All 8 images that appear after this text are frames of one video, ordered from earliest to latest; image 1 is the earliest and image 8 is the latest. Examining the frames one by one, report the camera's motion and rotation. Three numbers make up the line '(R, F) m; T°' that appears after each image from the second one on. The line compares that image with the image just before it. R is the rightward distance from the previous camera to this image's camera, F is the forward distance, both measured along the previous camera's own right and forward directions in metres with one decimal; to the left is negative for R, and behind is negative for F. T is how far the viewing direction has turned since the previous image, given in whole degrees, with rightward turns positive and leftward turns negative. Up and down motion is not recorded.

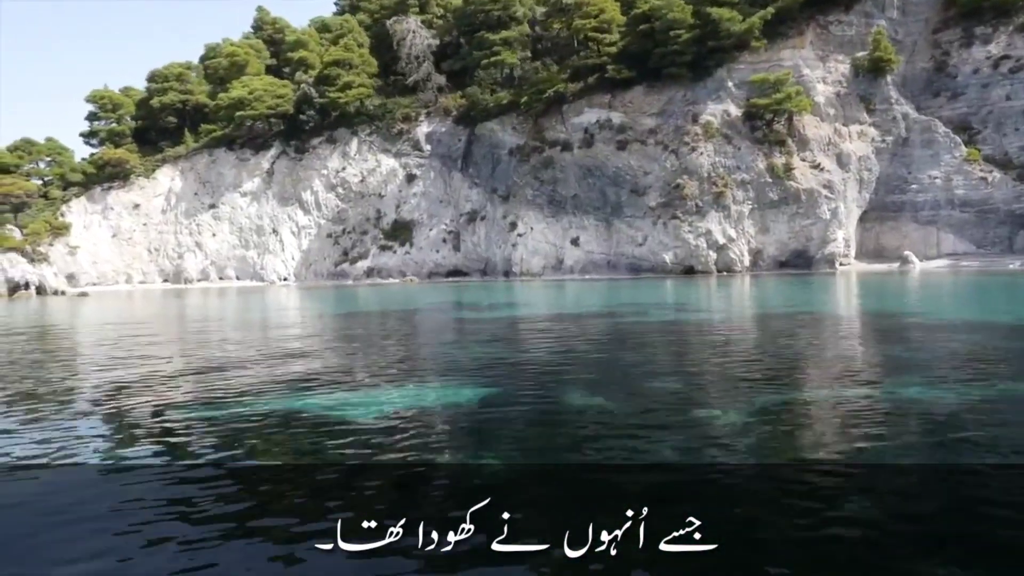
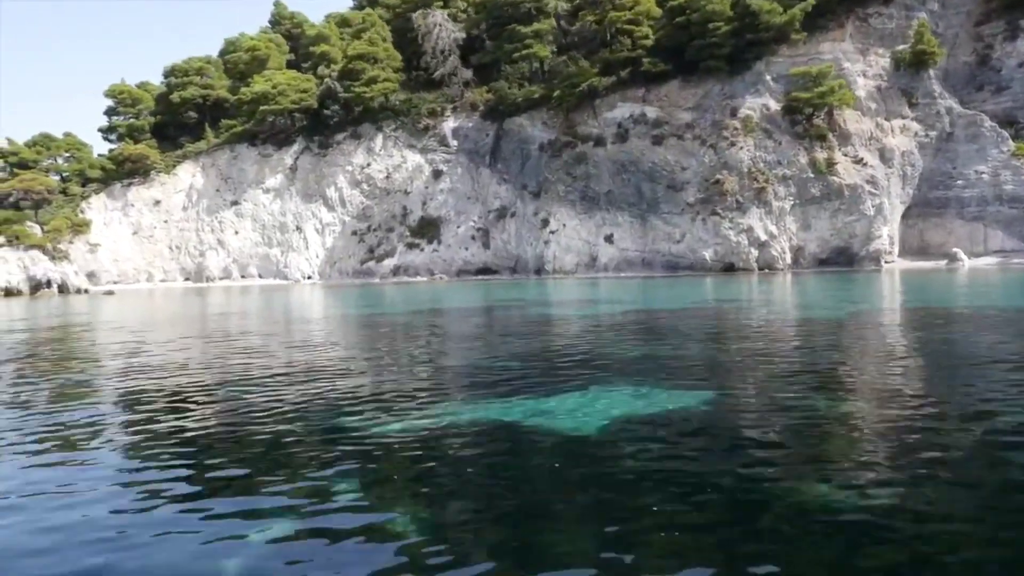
(-1.9, +0.9) m; 0°
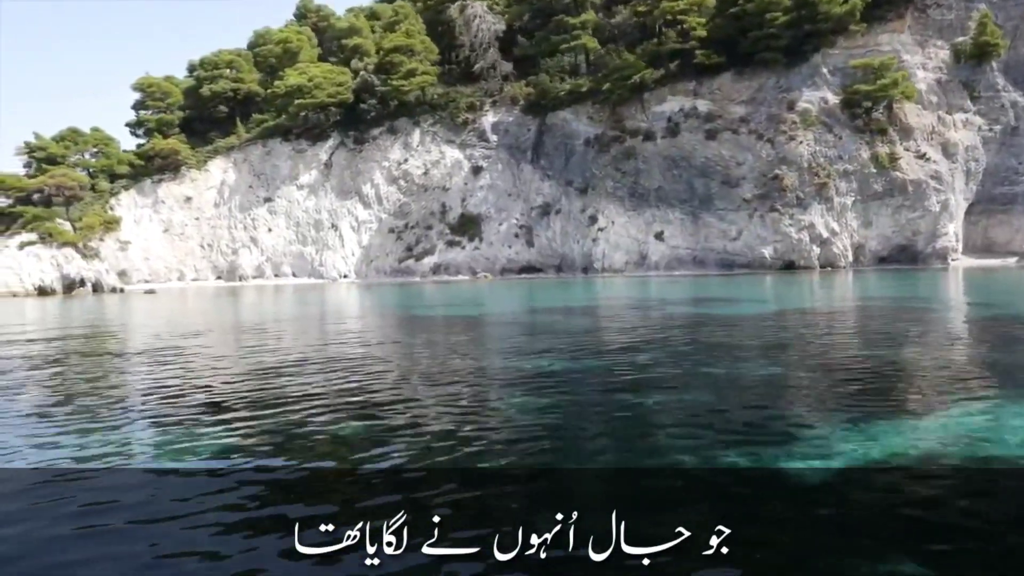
(-2.8, +1.2) m; 0°
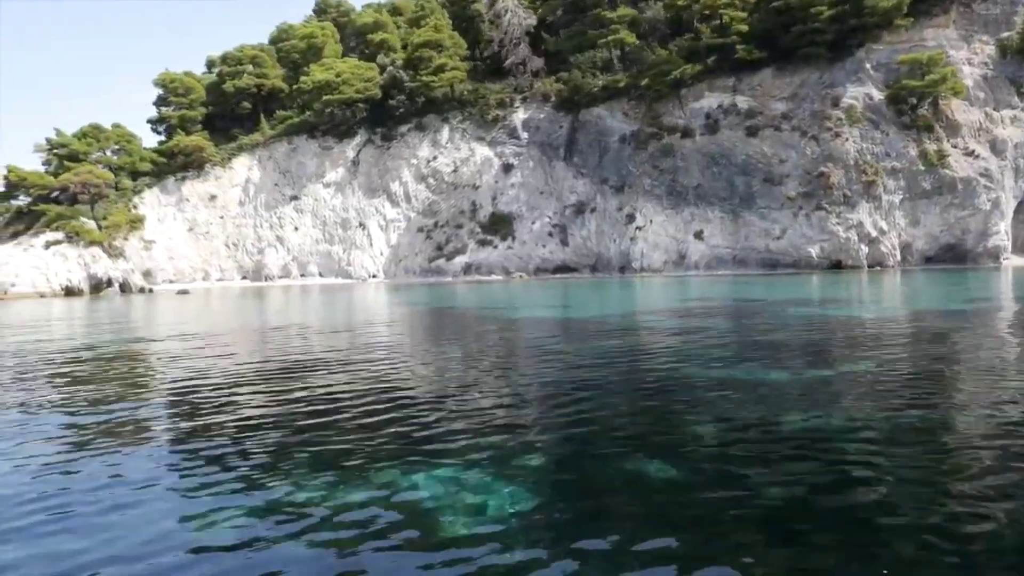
(-2.1, +0.8) m; 0°
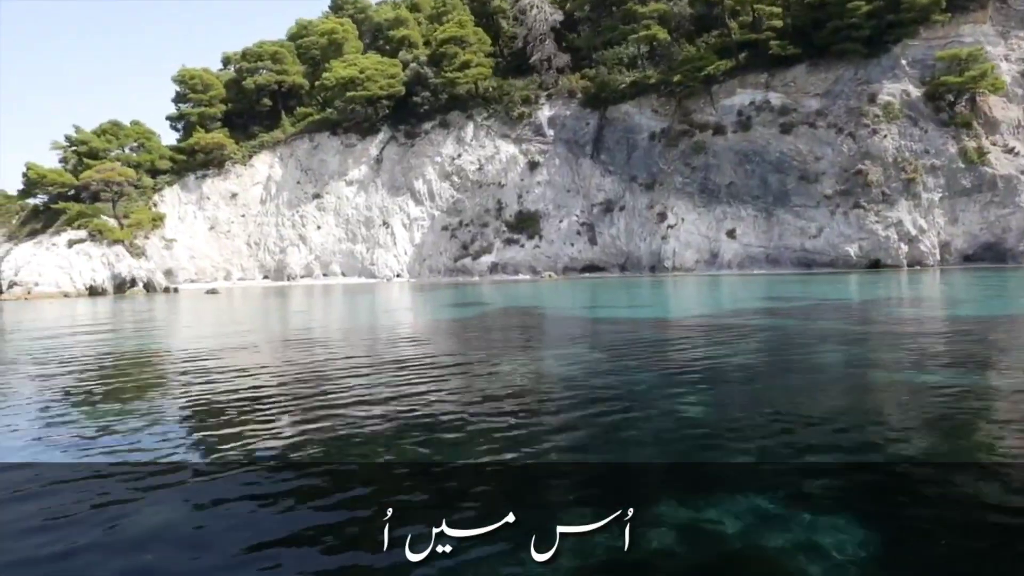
(-1.7, +0.6) m; 0°
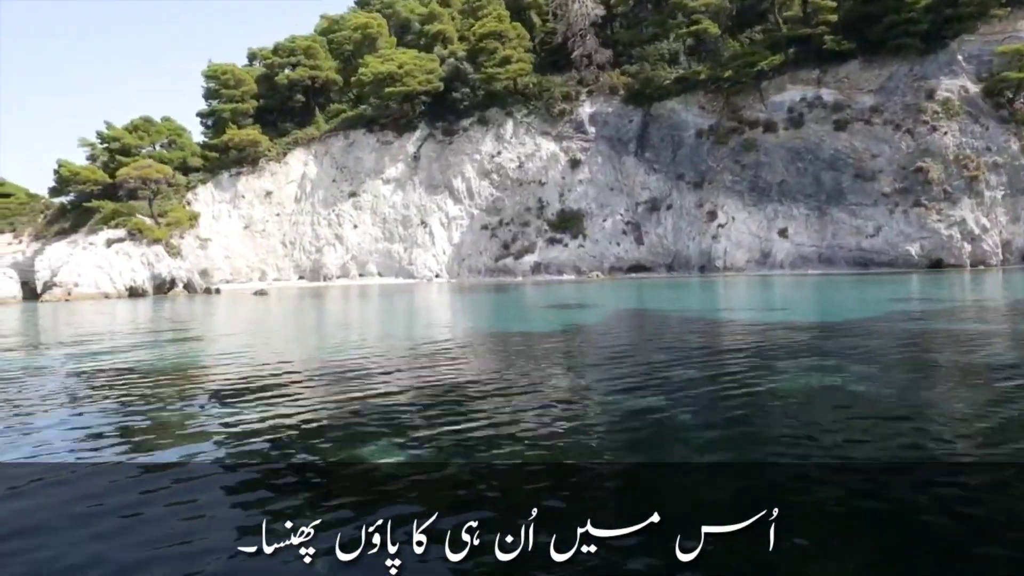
(-2.7, +0.9) m; 0°
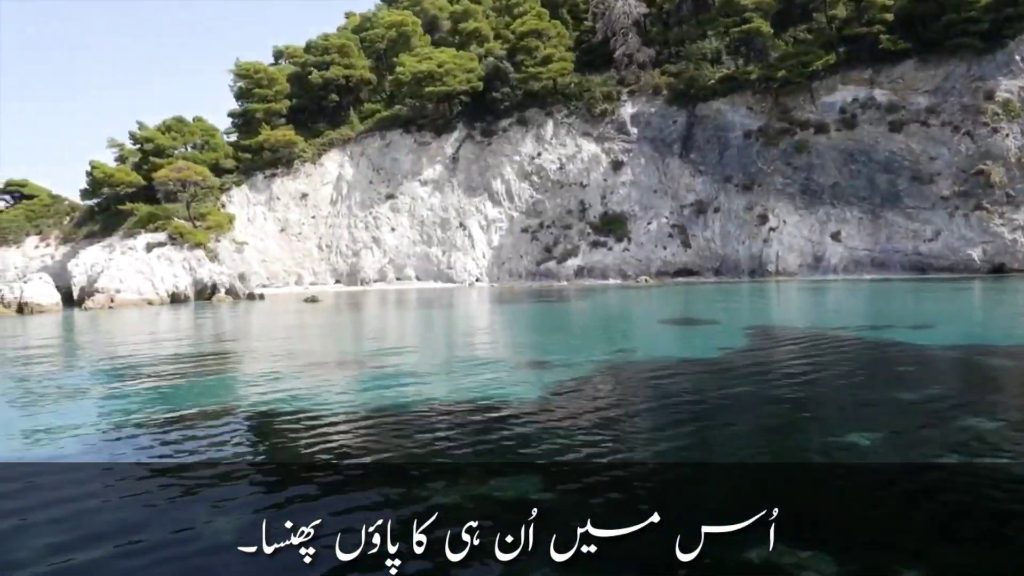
(-2.6, +0.9) m; 0°
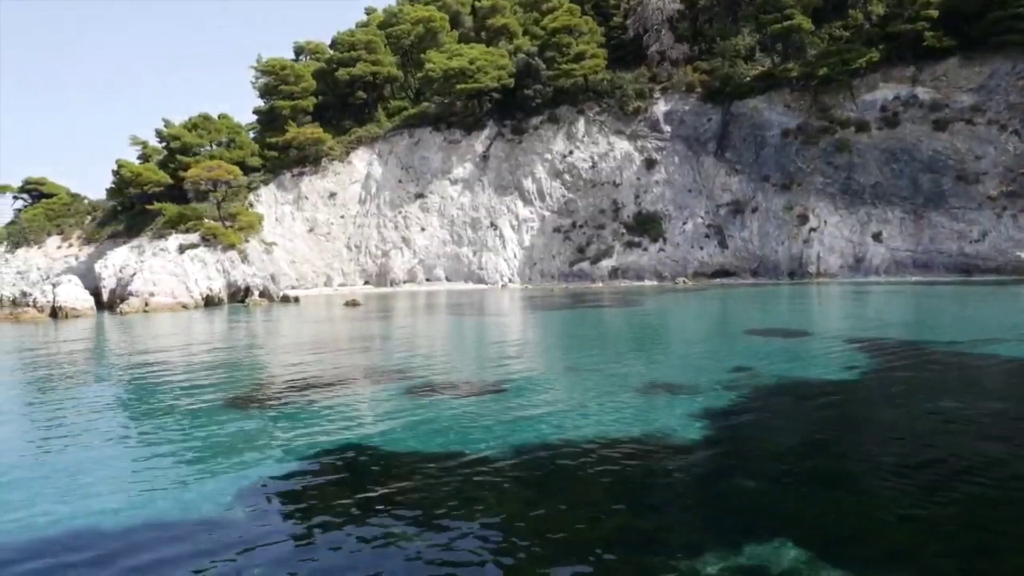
(-1.9, +0.6) m; 0°
